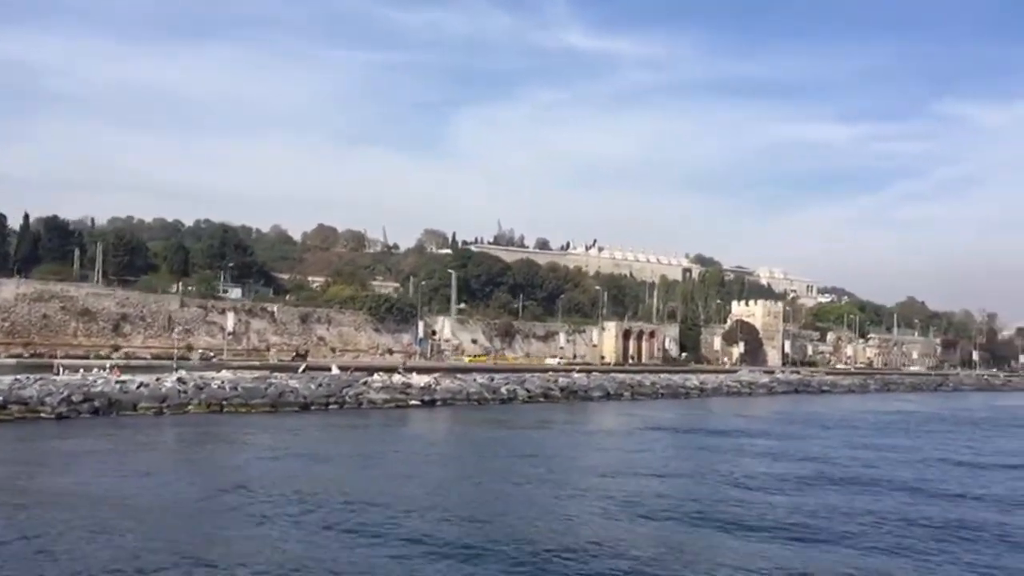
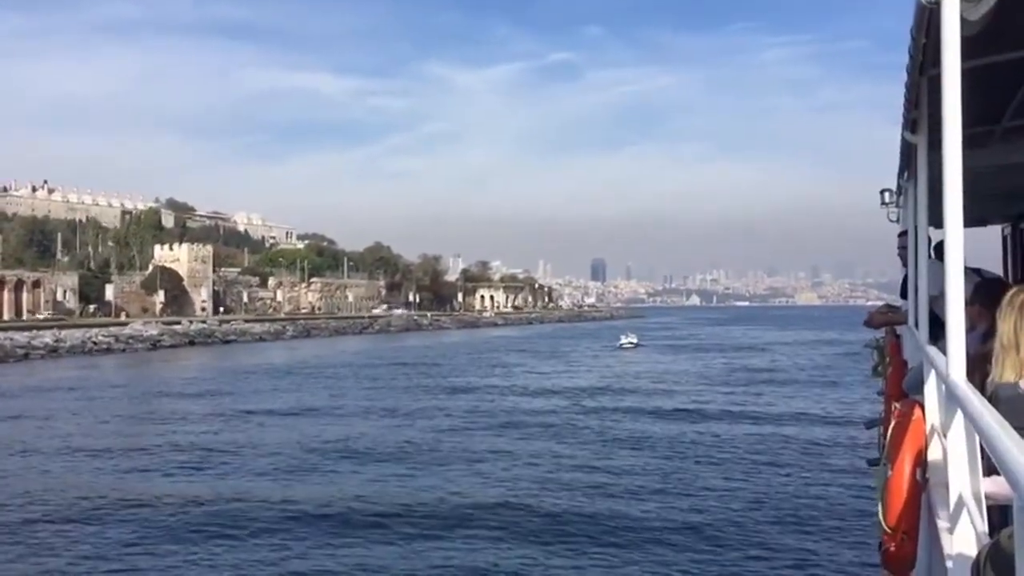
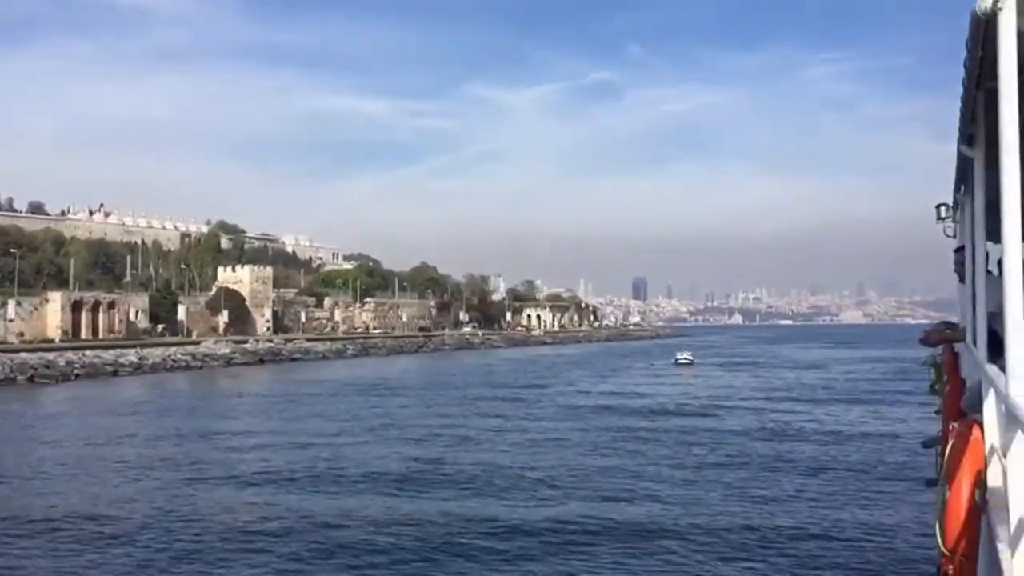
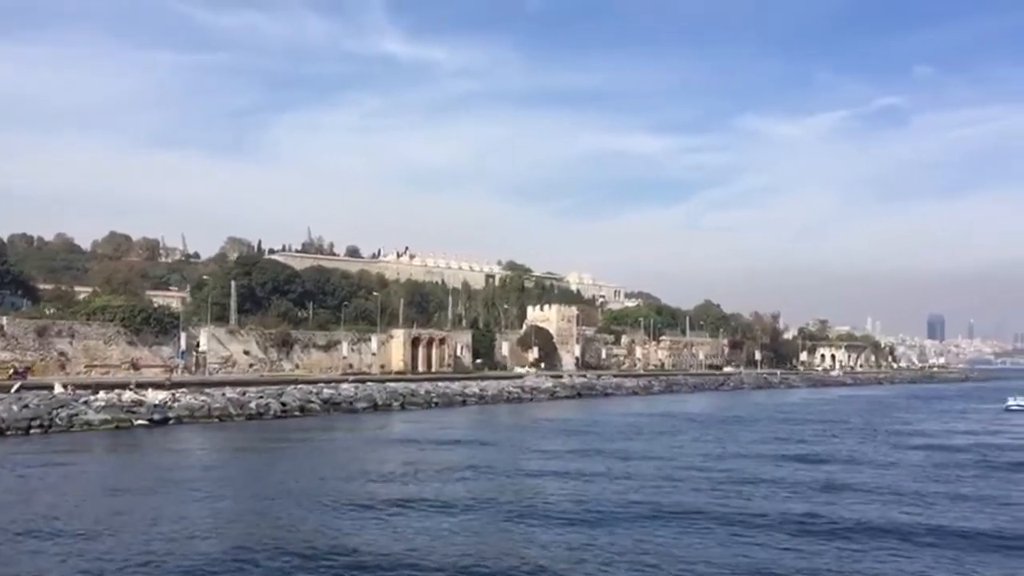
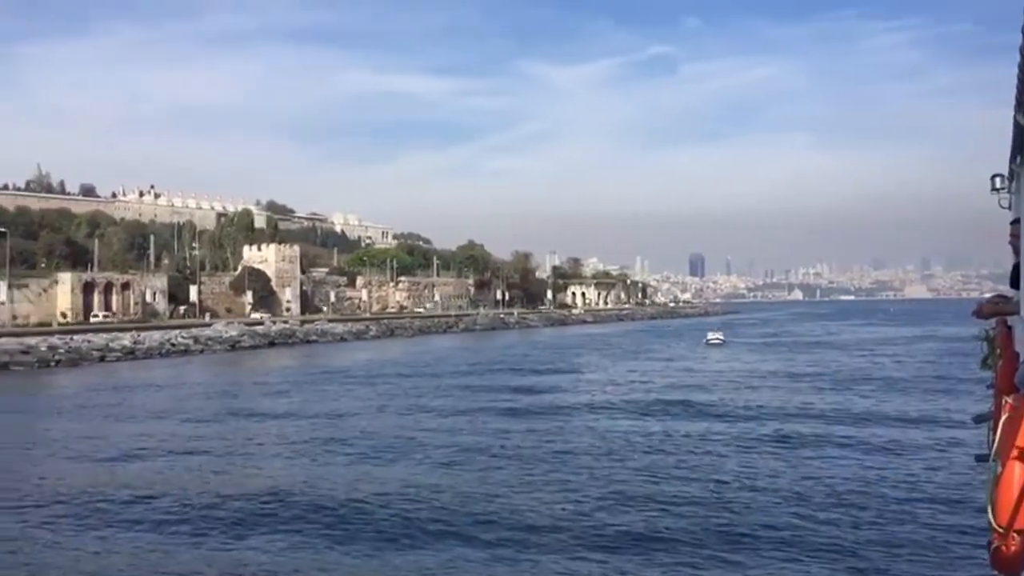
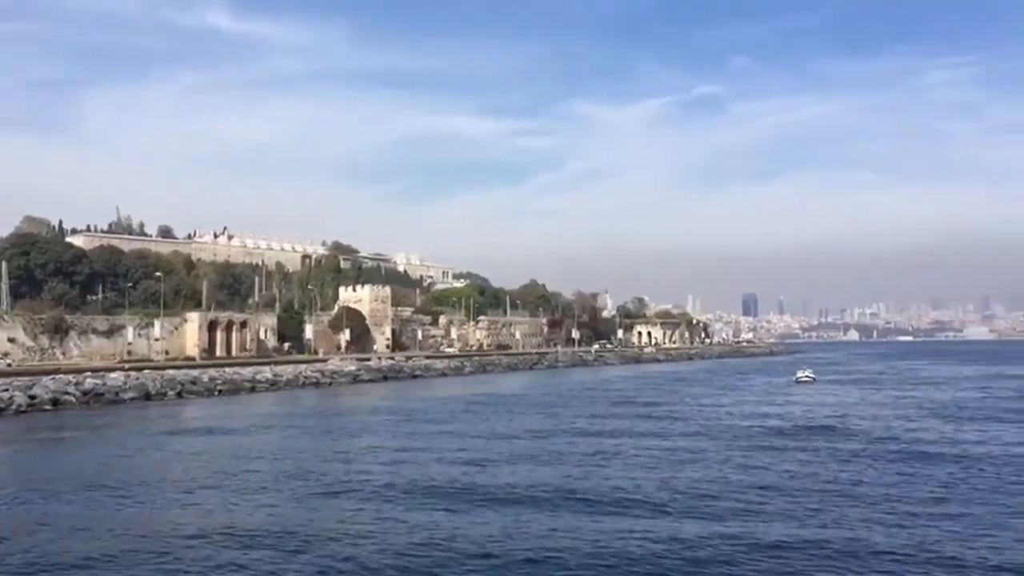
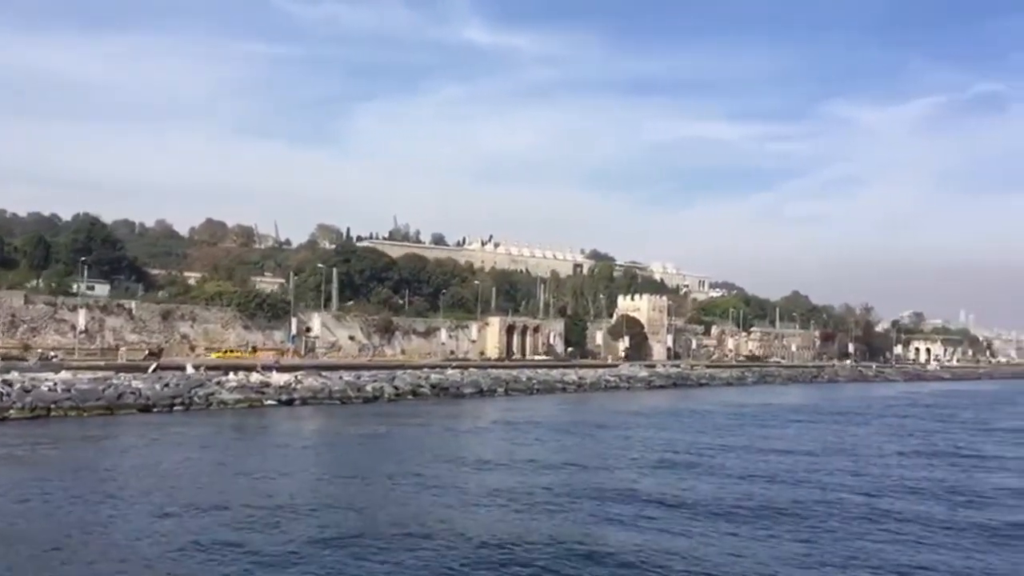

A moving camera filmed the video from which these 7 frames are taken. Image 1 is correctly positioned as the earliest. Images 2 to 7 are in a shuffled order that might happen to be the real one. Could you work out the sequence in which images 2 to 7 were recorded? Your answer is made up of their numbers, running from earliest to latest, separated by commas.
7, 4, 6, 3, 2, 5
